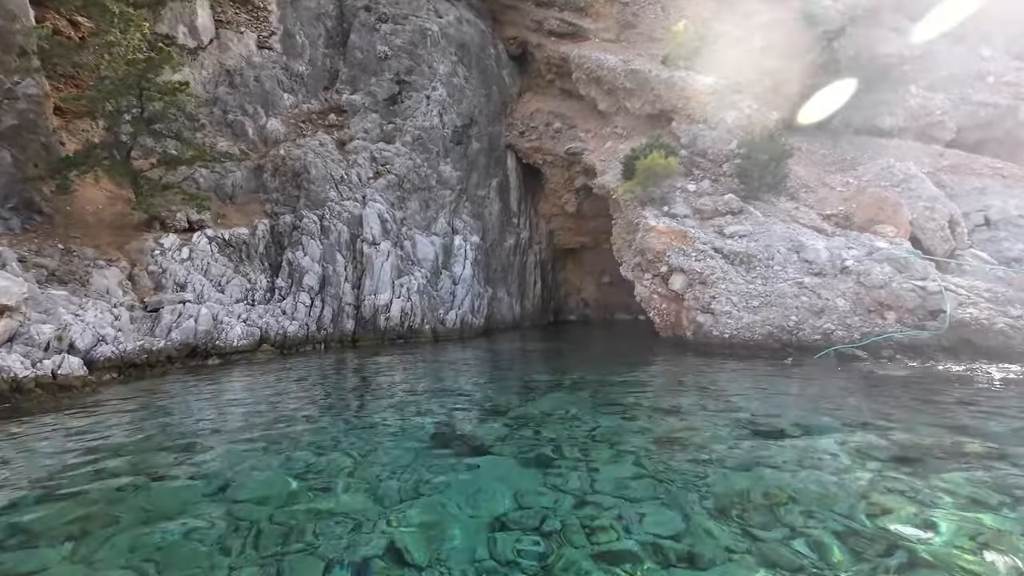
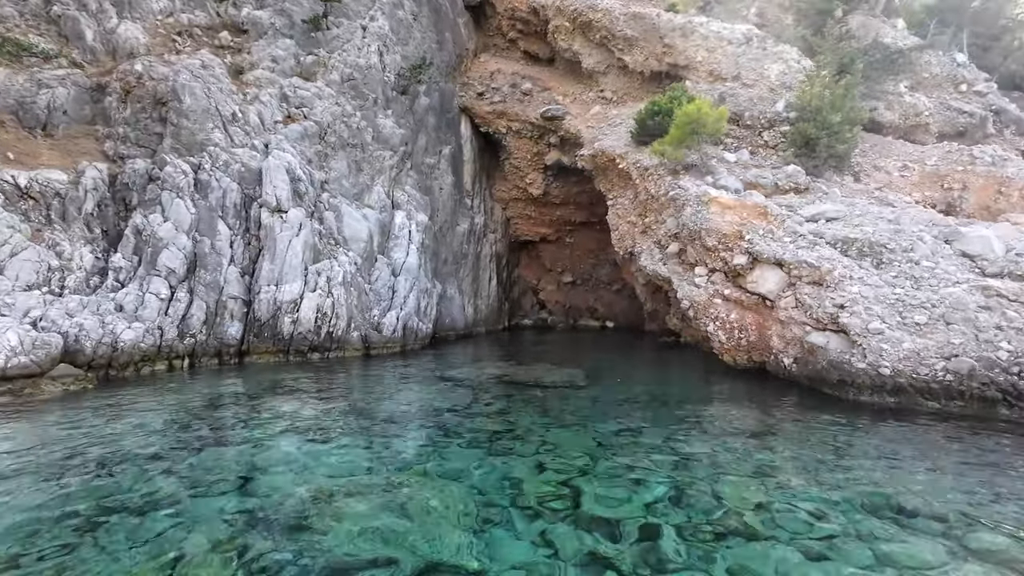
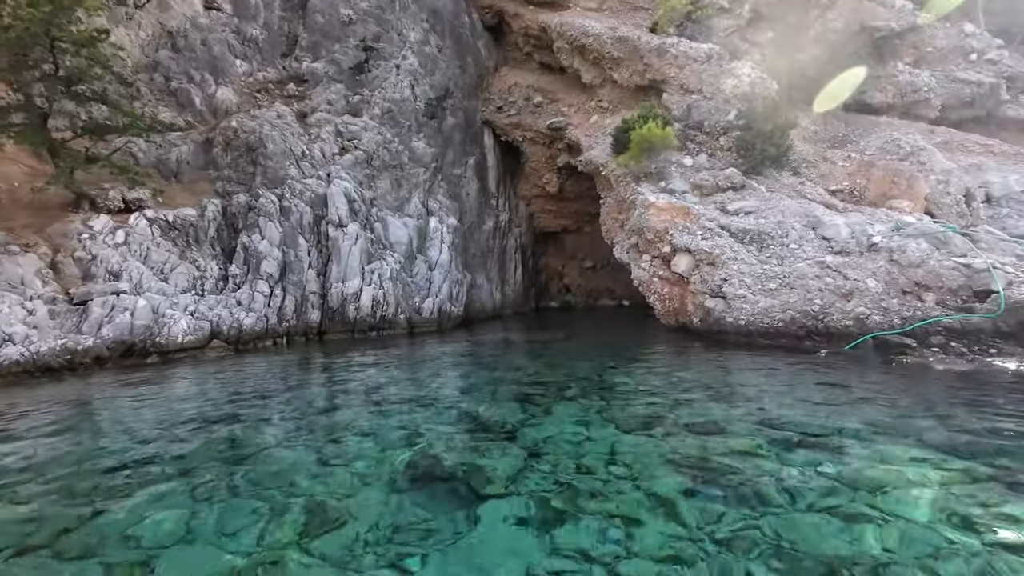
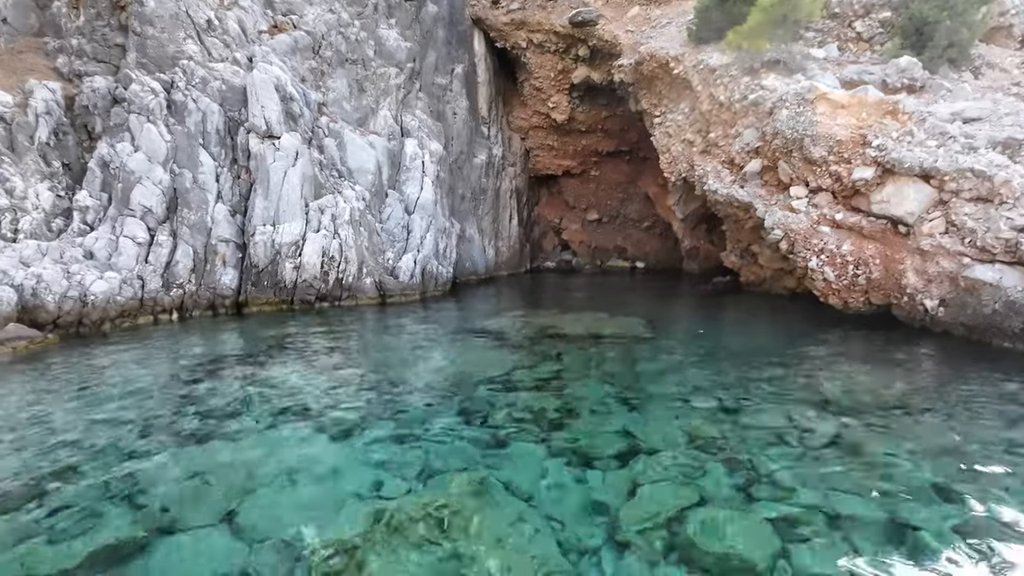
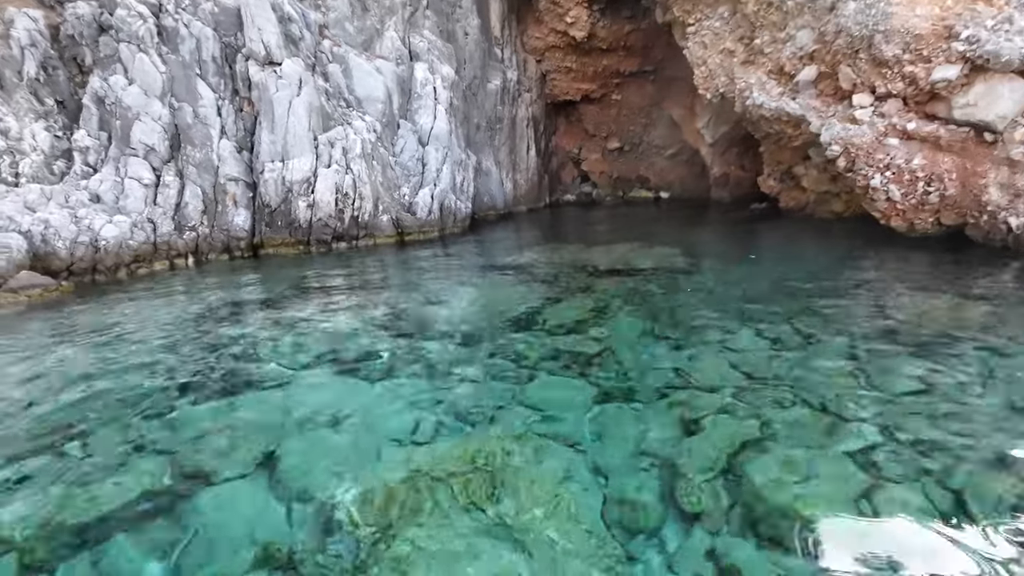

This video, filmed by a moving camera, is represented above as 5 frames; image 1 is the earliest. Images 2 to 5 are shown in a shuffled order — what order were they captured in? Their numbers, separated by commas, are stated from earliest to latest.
3, 2, 4, 5
